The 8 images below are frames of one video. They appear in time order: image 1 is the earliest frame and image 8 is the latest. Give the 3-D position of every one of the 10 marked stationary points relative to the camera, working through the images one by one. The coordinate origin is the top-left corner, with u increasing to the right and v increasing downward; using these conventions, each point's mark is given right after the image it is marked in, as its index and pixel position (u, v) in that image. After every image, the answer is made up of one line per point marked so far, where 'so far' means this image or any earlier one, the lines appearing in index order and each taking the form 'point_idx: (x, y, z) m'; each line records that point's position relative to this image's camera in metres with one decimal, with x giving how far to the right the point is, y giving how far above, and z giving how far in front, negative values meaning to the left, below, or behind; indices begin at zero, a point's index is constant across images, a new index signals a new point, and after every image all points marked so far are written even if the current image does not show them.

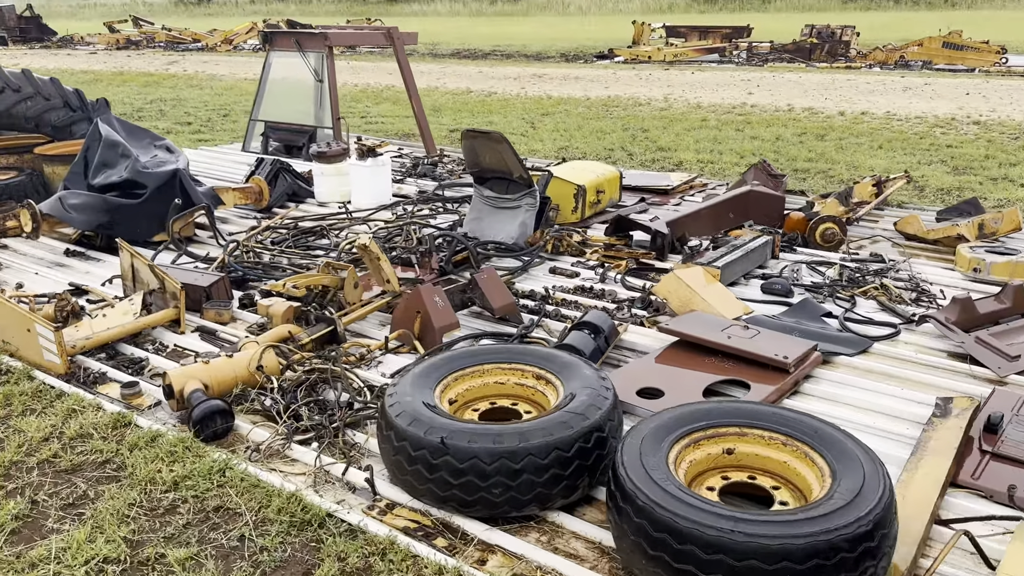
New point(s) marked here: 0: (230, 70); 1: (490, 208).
0: (-4.2, +3.2, +13.2) m
1: (-0.1, +0.4, +4.0) m
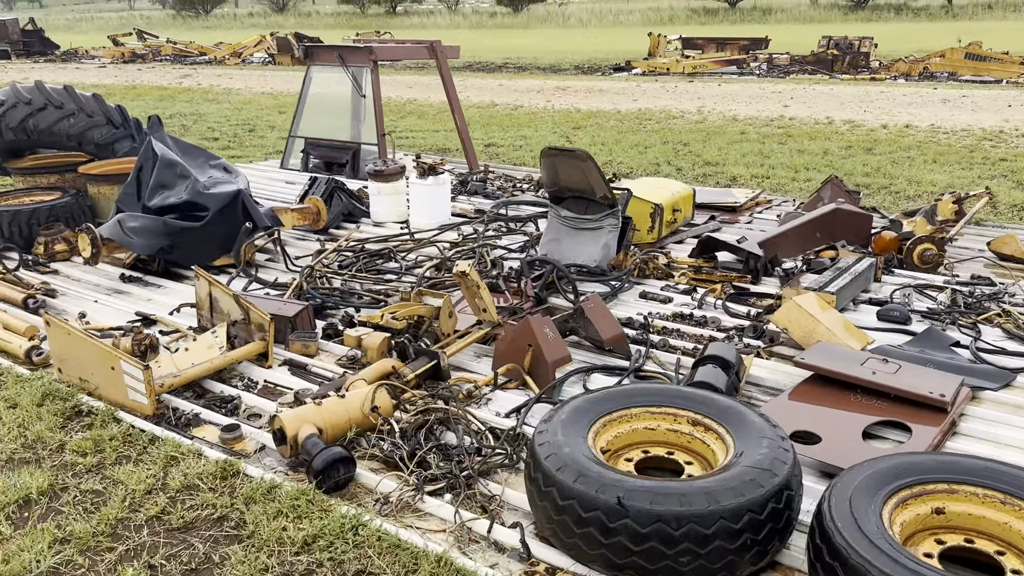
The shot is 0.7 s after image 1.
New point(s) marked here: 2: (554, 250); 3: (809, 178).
0: (-3.9, +3.0, +13.0) m
1: (+0.2, +0.3, +3.8) m
2: (+0.2, +0.2, +3.8) m
3: (+2.0, +0.7, +6.0) m
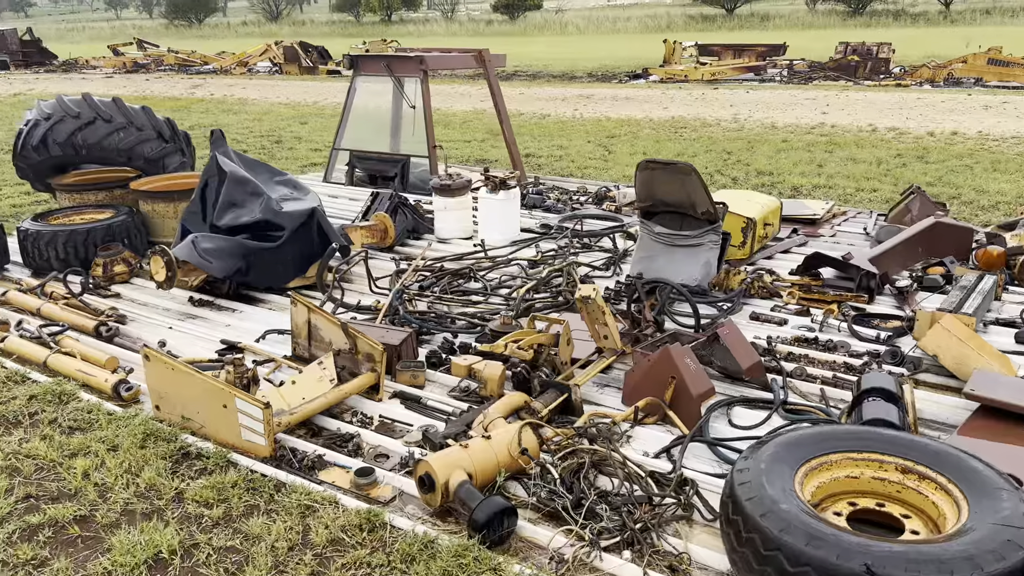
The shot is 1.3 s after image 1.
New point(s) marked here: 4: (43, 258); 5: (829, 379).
0: (-3.7, +2.8, +12.8) m
1: (+0.6, +0.2, +3.6) m
2: (+0.6, +0.1, +3.6) m
3: (+2.4, +0.7, +5.9) m
4: (-2.1, +0.1, +4.1) m
5: (+1.0, -0.3, +2.8) m
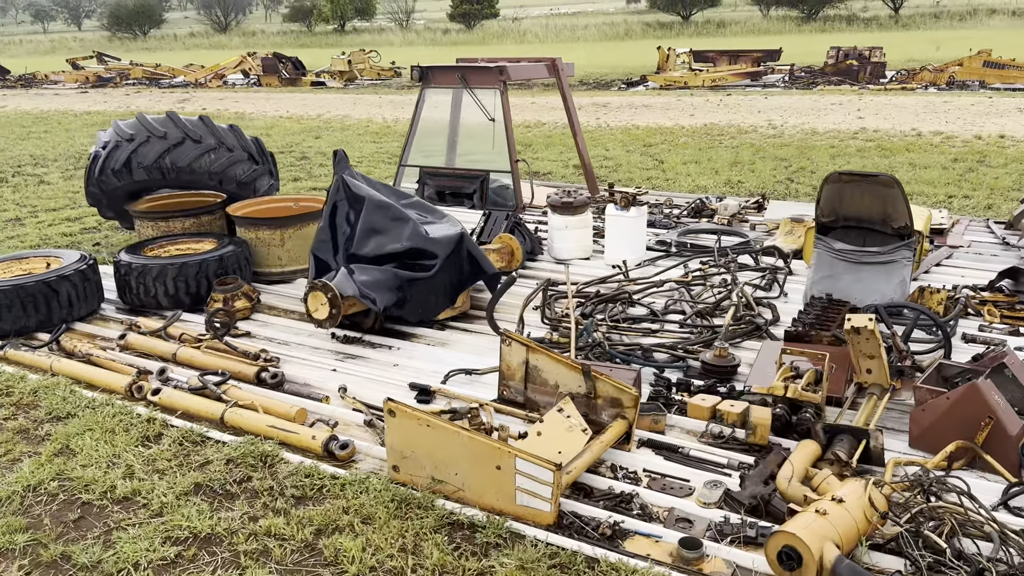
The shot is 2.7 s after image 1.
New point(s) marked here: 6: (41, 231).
0: (-3.6, +2.5, +12.3) m
1: (+1.3, +0.1, +3.4) m
2: (+1.2, 0.0, +3.4) m
3: (+2.9, +0.6, +5.7) m
4: (-1.5, 0.0, +3.7) m
5: (+1.7, -0.3, +2.6) m
6: (-2.8, +0.3, +5.3) m
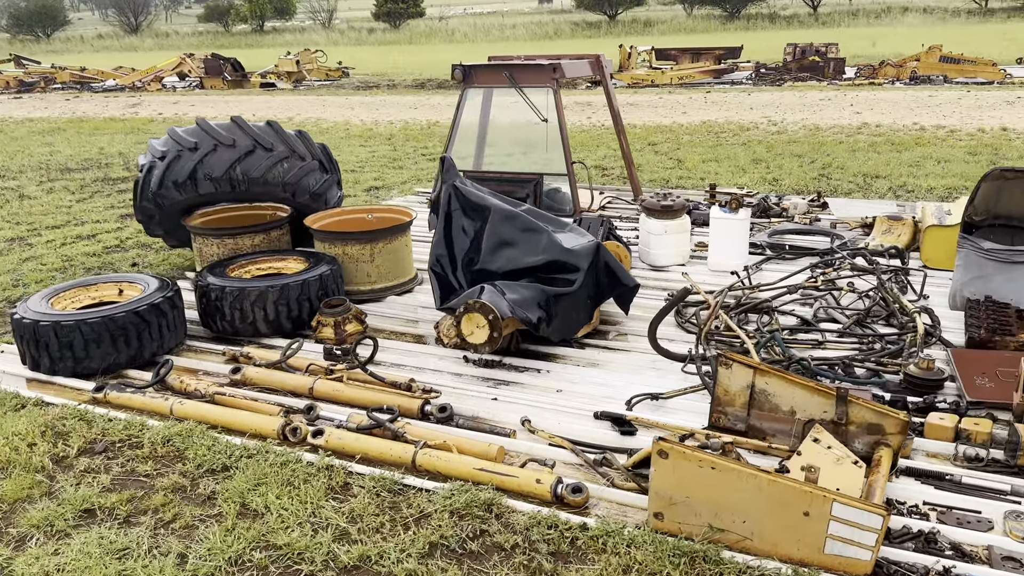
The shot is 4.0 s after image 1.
0: (-3.9, +2.3, +11.7) m
1: (+1.8, +0.1, +3.3) m
2: (+1.8, 0.0, +3.3) m
3: (+3.2, +0.6, +5.8) m
4: (-1.0, -0.1, +3.3) m
5: (+2.3, -0.3, +2.5) m
6: (-2.4, +0.2, +4.8) m
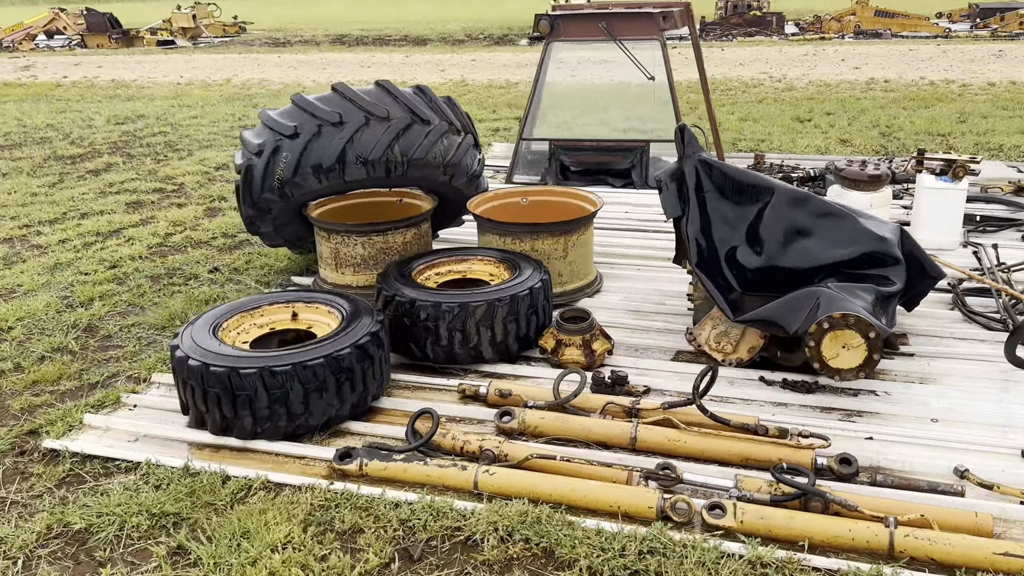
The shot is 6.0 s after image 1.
0: (-4.5, +2.5, +10.2) m
1: (+2.6, +0.2, +3.0) m
2: (+2.6, +0.1, +3.0) m
3: (+3.6, +0.9, +5.6) m
4: (-0.1, -0.2, +2.6) m
5: (+3.3, -0.3, +2.3) m
6: (-1.8, +0.1, +3.8) m
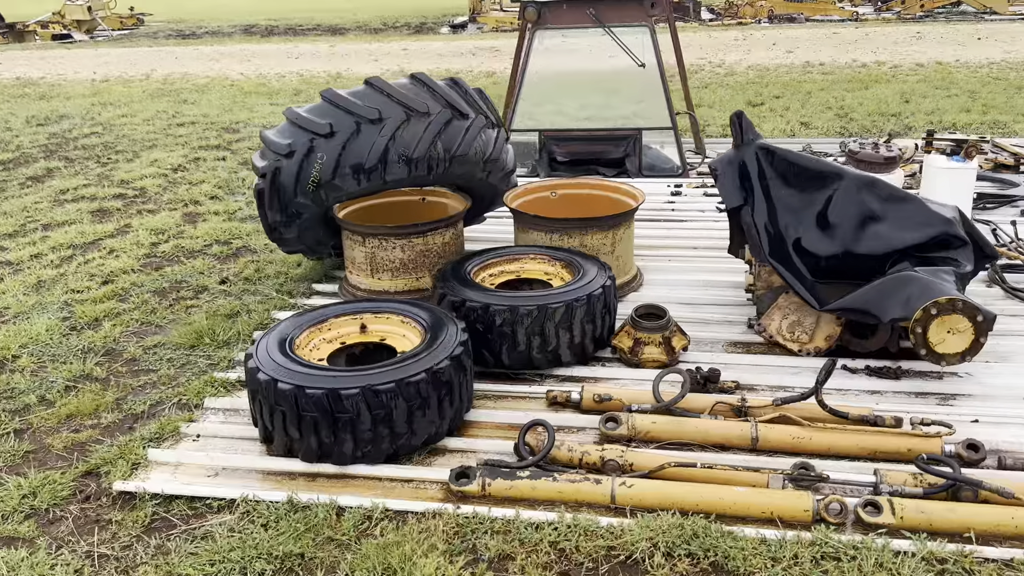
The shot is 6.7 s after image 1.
0: (-5.2, +2.3, +9.5) m
1: (+2.8, +0.3, +3.2) m
2: (+2.7, +0.2, +3.2) m
3: (+3.4, +1.1, +5.9) m
4: (+0.1, -0.2, +2.5) m
5: (+3.5, -0.1, +2.6) m
6: (-1.7, +0.1, +3.5) m
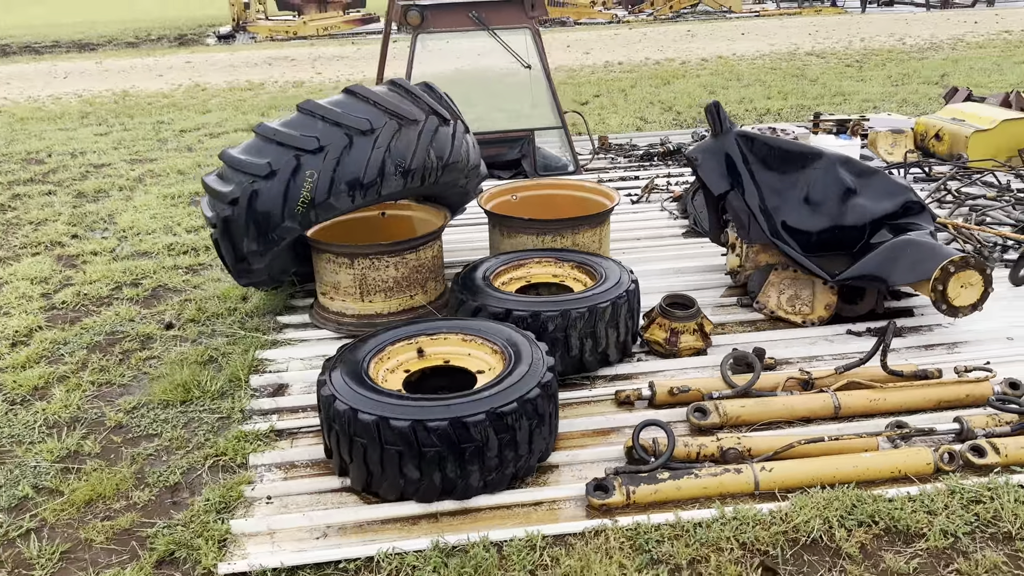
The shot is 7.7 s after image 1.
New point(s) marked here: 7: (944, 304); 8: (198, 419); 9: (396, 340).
0: (-7.0, +1.6, +7.8) m
1: (+2.5, +0.6, +3.9) m
2: (+2.5, +0.5, +3.8) m
3: (+2.3, +1.4, +6.6) m
4: (+0.2, -0.2, +2.4) m
5: (+3.5, +0.3, +3.5) m
6: (-1.8, -0.2, +2.9) m
7: (+1.2, 0.0, +2.5) m
8: (-0.8, -0.3, +2.4) m
9: (-0.3, -0.1, +2.2) m
